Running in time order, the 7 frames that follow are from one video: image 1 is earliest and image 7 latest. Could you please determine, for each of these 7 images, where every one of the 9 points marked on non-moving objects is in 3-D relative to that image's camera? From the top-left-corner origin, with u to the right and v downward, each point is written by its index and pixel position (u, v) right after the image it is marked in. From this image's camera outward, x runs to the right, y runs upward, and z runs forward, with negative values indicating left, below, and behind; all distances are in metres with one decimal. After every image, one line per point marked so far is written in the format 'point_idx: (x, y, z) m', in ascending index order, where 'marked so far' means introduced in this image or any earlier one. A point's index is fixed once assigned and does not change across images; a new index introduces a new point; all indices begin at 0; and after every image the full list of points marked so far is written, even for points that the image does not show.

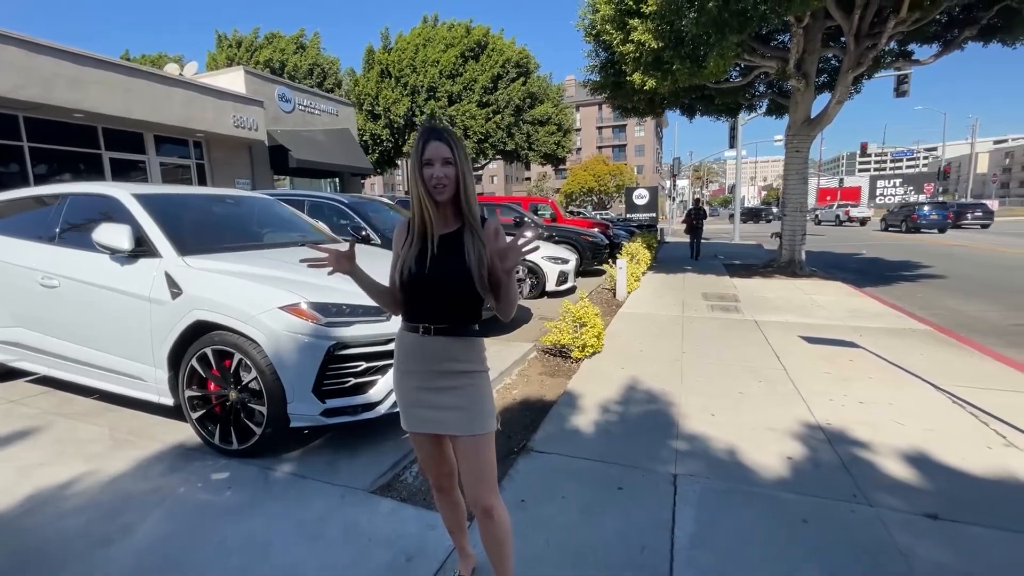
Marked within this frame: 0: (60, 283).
0: (-3.3, 0.0, +3.6) m
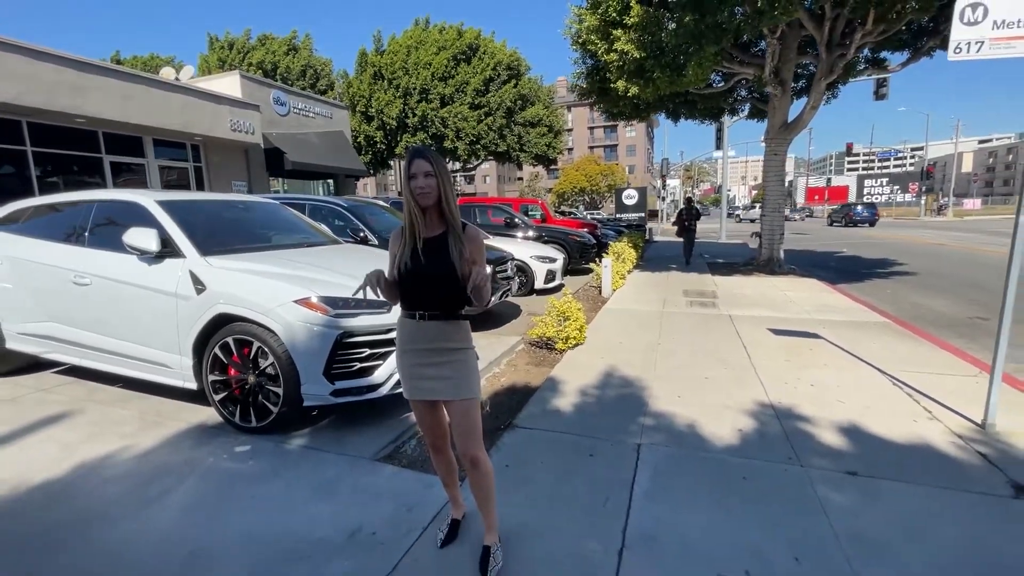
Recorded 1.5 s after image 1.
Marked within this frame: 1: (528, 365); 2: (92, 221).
0: (-3.5, +0.1, +4.0) m
1: (+0.2, -0.9, +5.6) m
2: (-3.7, +0.6, +4.3) m
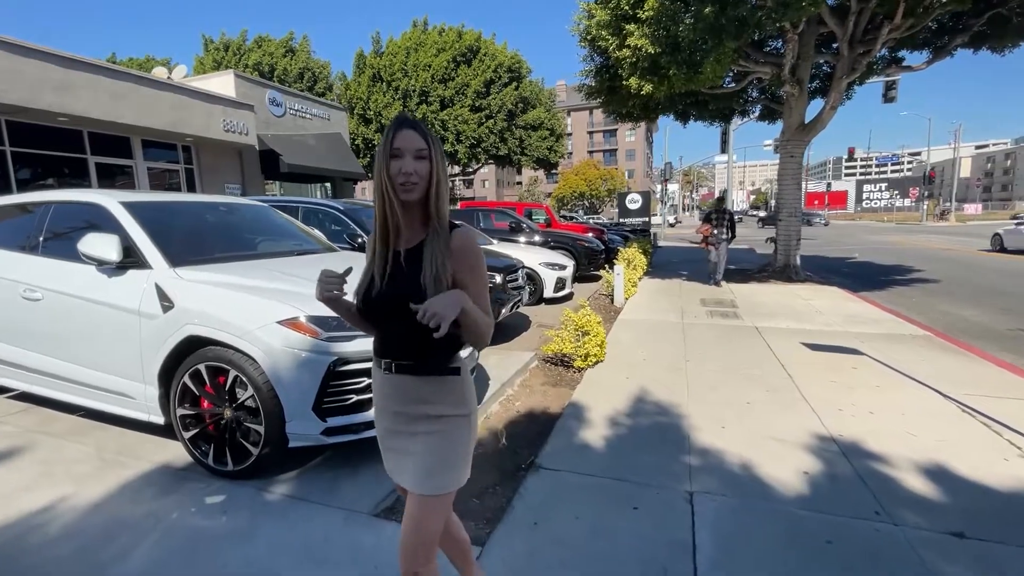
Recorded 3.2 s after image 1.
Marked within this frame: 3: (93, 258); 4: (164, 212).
0: (-3.3, 0.0, +3.4) m
1: (+0.3, -1.0, +5.0) m
2: (-3.5, +0.5, +3.7) m
3: (-2.8, +0.2, +3.2) m
4: (-2.7, +0.6, +3.7) m
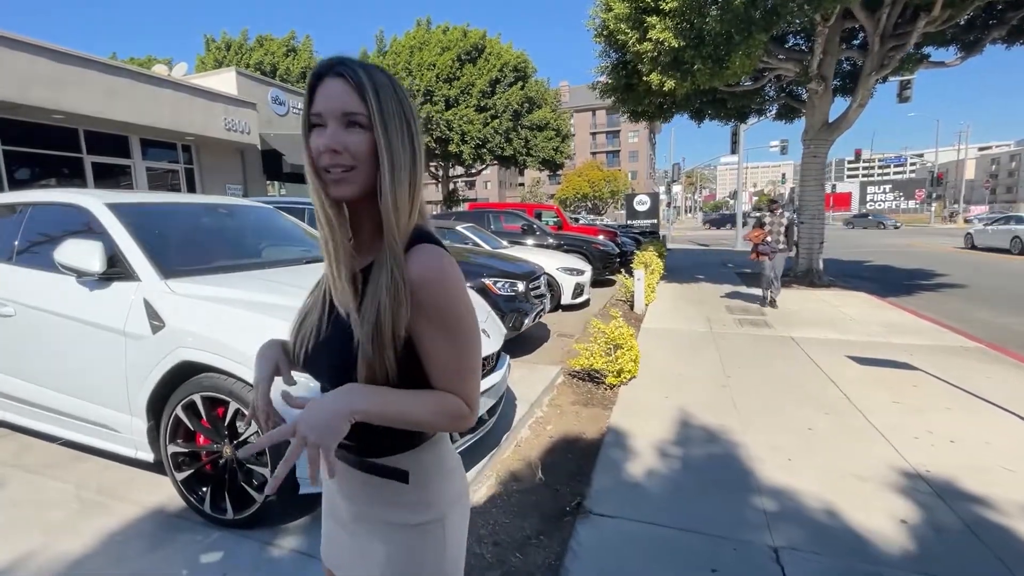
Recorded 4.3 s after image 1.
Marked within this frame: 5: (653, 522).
0: (-3.0, -0.1, +3.0) m
1: (+0.6, -1.1, +4.6) m
2: (-3.3, +0.4, +3.3) m
3: (-2.5, +0.1, +2.8) m
4: (-2.4, +0.5, +3.3) m
5: (+0.8, -1.3, +2.7) m
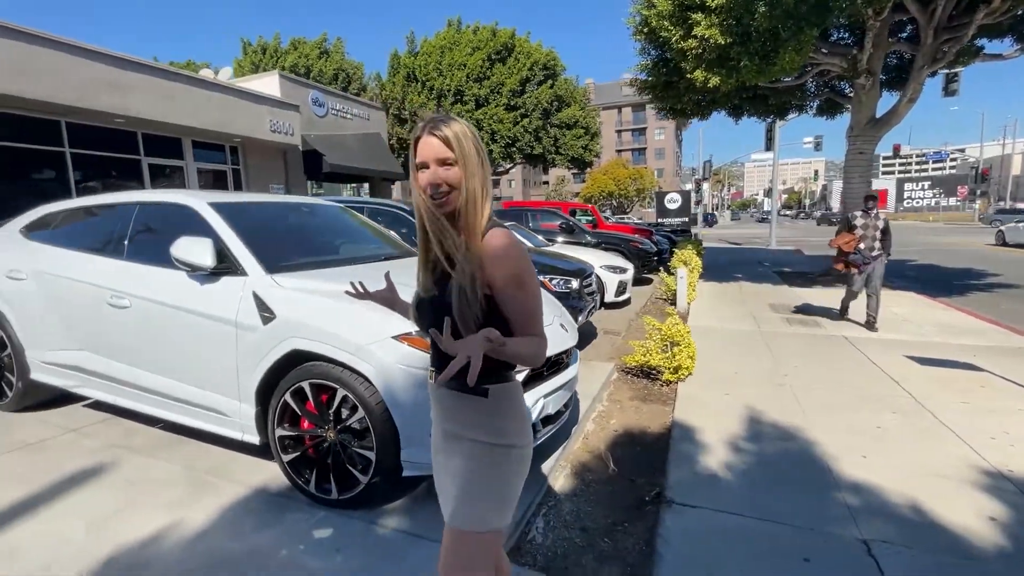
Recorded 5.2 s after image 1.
0: (-2.5, -0.1, +3.2) m
1: (+1.2, -1.1, +4.7) m
2: (-2.7, +0.4, +3.5) m
3: (-2.0, +0.1, +3.0) m
4: (-1.9, +0.5, +3.5) m
5: (+1.3, -1.3, +2.8) m
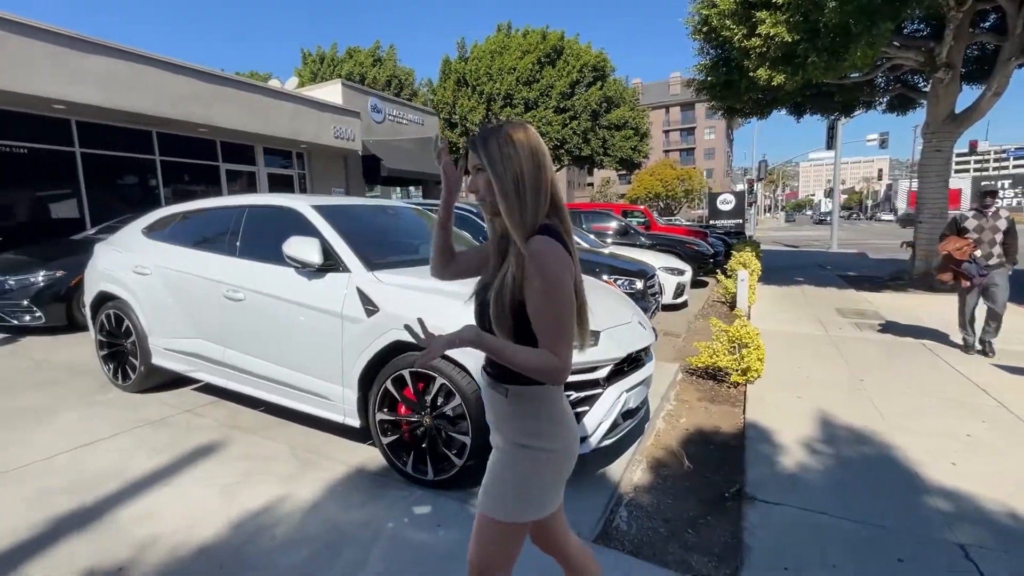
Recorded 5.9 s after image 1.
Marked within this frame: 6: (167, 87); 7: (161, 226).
0: (-2.0, -0.1, +3.5) m
1: (+1.9, -1.1, +4.7) m
2: (-2.1, +0.5, +3.9) m
3: (-1.5, +0.2, +3.3) m
4: (-1.3, +0.6, +3.8) m
5: (+1.8, -1.3, +2.8) m
6: (-7.2, +4.2, +10.2) m
7: (-3.2, +0.6, +4.4) m
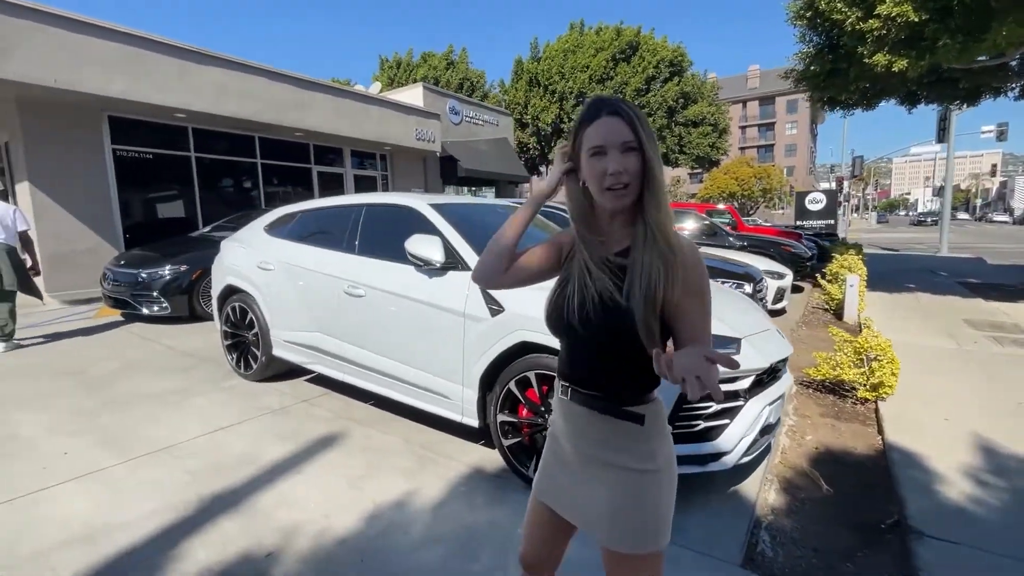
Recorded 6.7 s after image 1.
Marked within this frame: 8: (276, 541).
0: (-1.1, 0.0, +3.6) m
1: (+2.8, -1.2, +4.3) m
2: (-1.2, +0.5, +4.0) m
3: (-0.6, +0.2, +3.3) m
4: (-0.4, +0.6, +3.8) m
5: (+2.5, -1.3, +2.4) m
6: (-5.4, +4.3, +10.8) m
7: (-2.2, +0.6, +4.6) m
8: (-1.2, -1.3, +2.5) m
